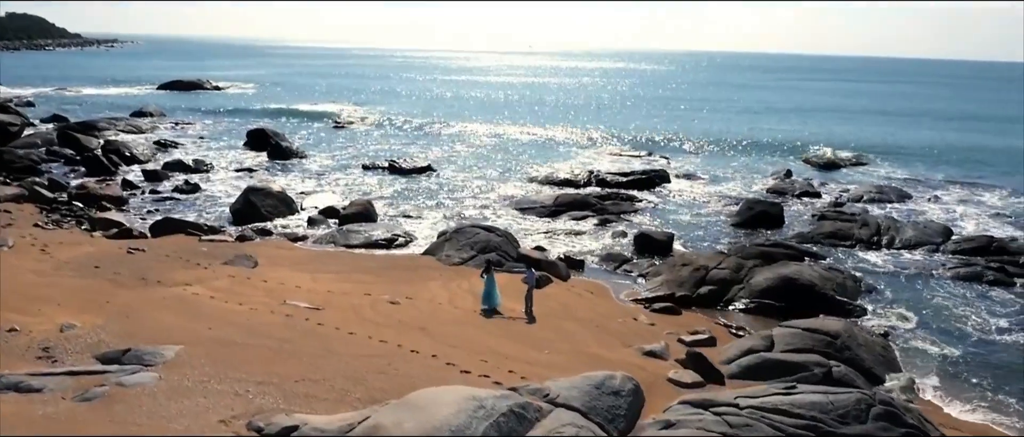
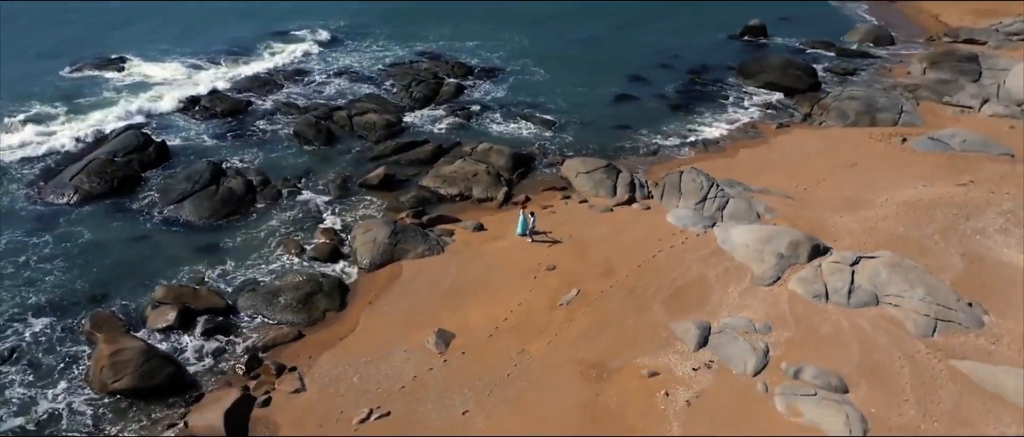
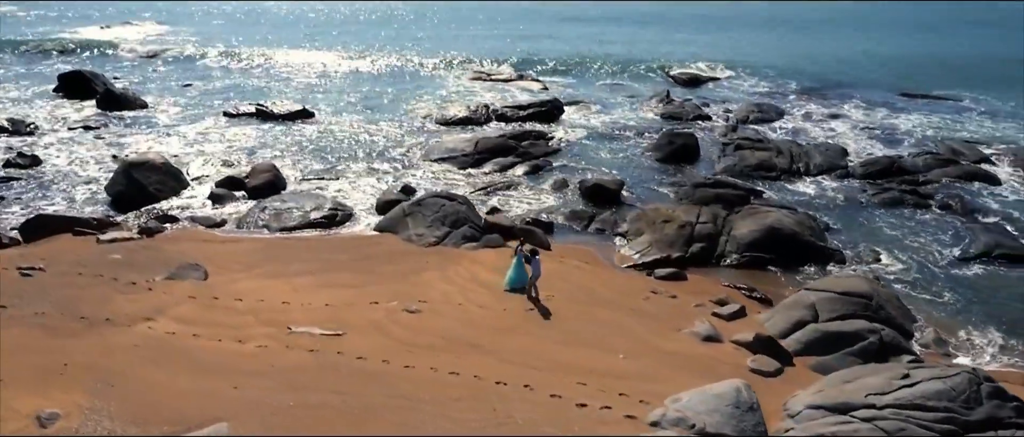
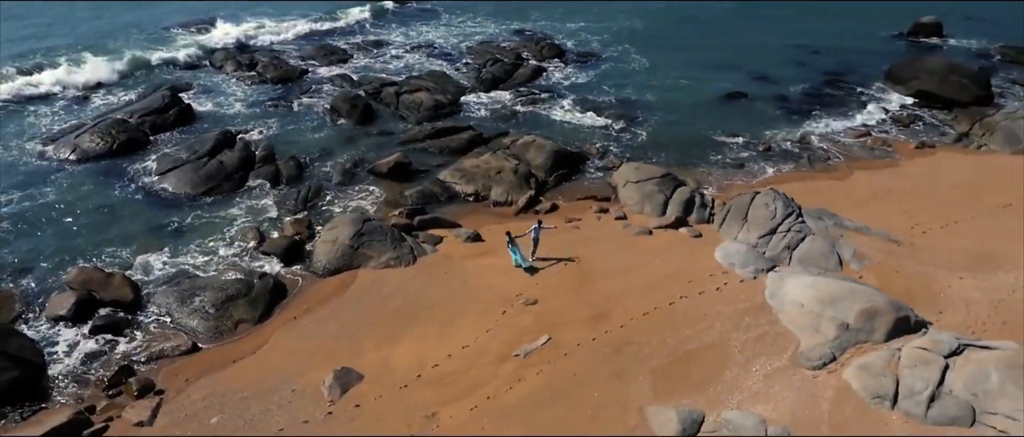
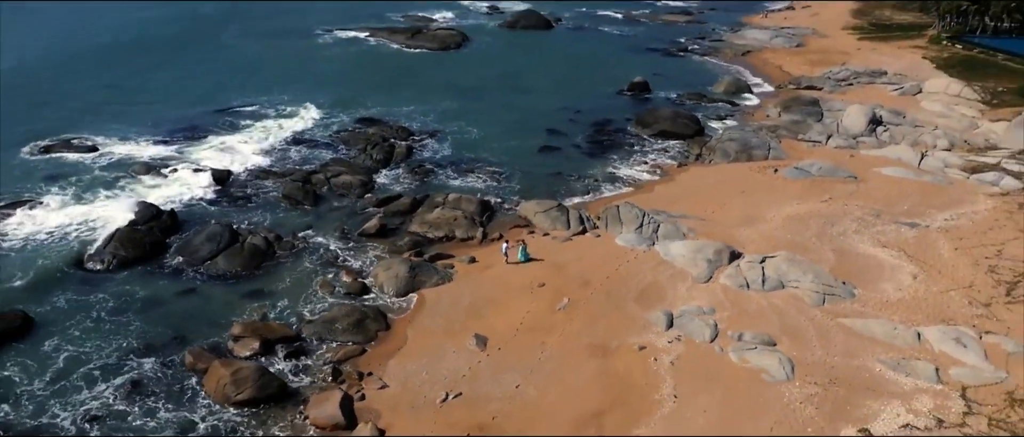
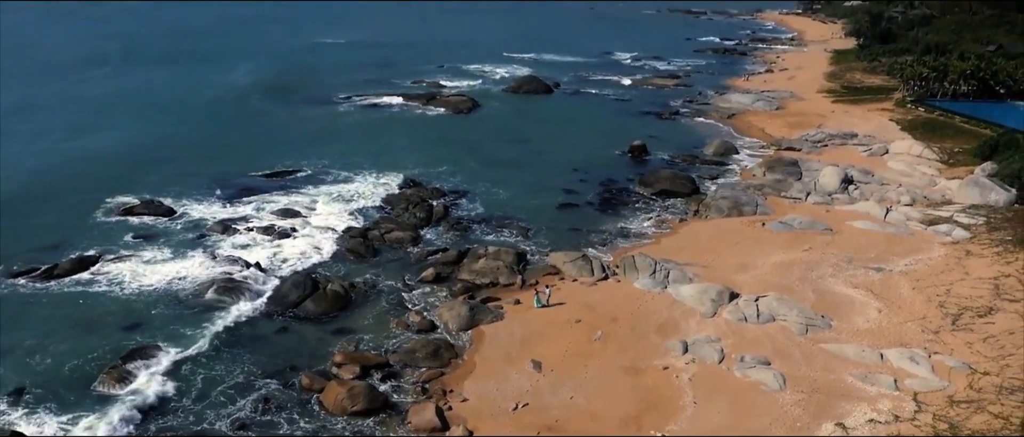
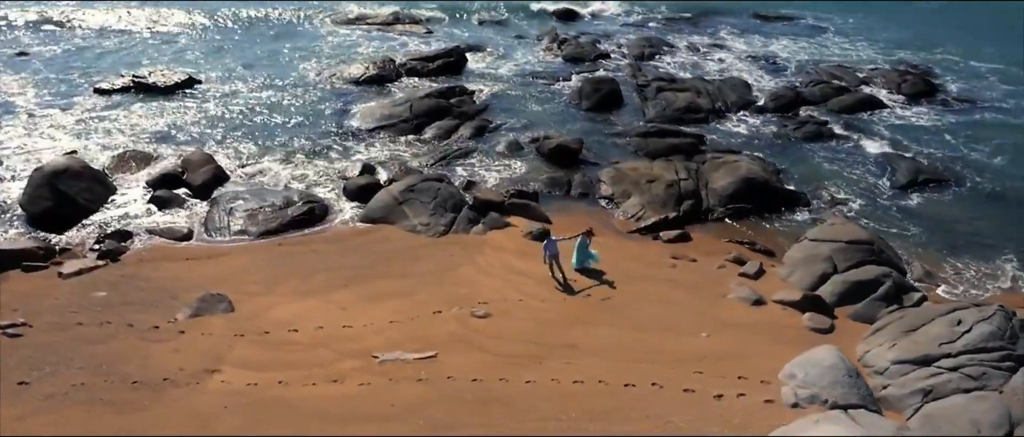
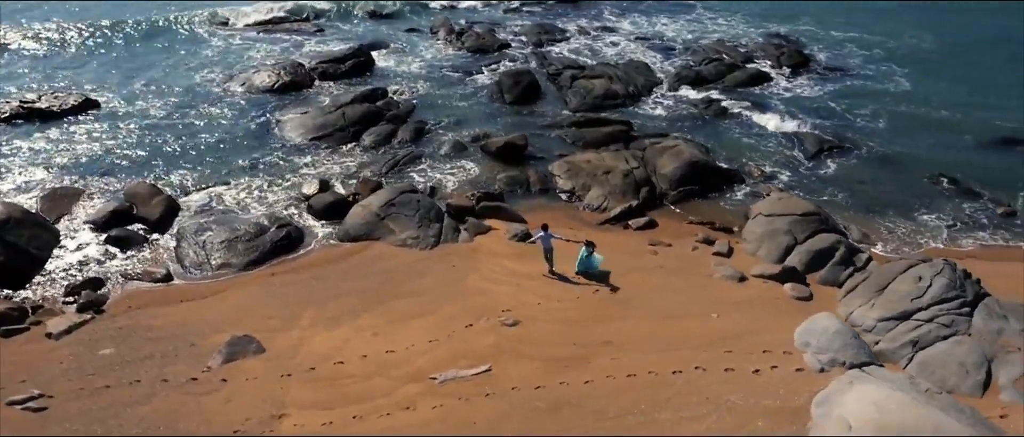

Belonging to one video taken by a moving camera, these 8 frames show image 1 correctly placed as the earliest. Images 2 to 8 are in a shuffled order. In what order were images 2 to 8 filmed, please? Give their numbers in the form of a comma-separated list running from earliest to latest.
3, 7, 8, 4, 2, 5, 6
